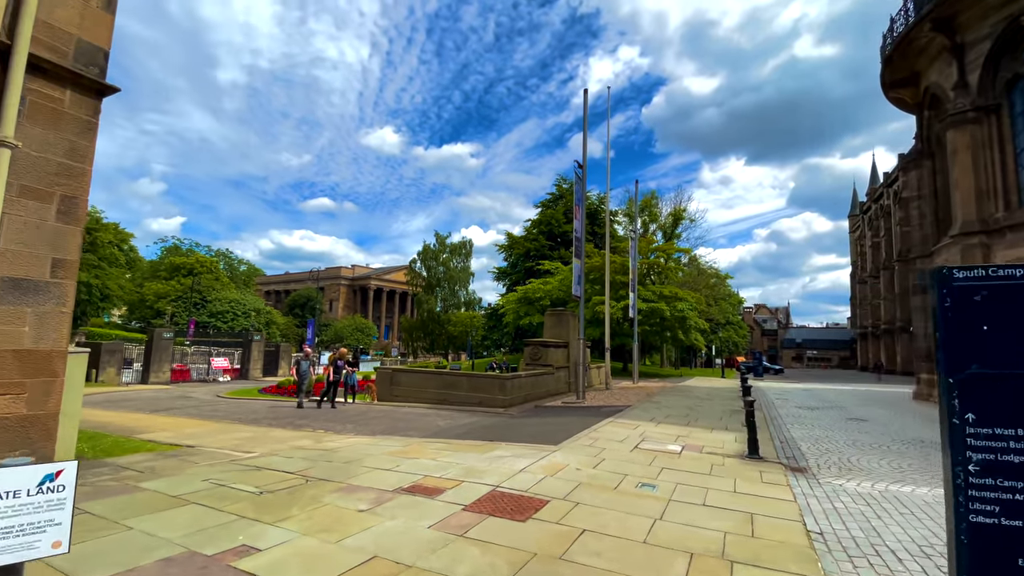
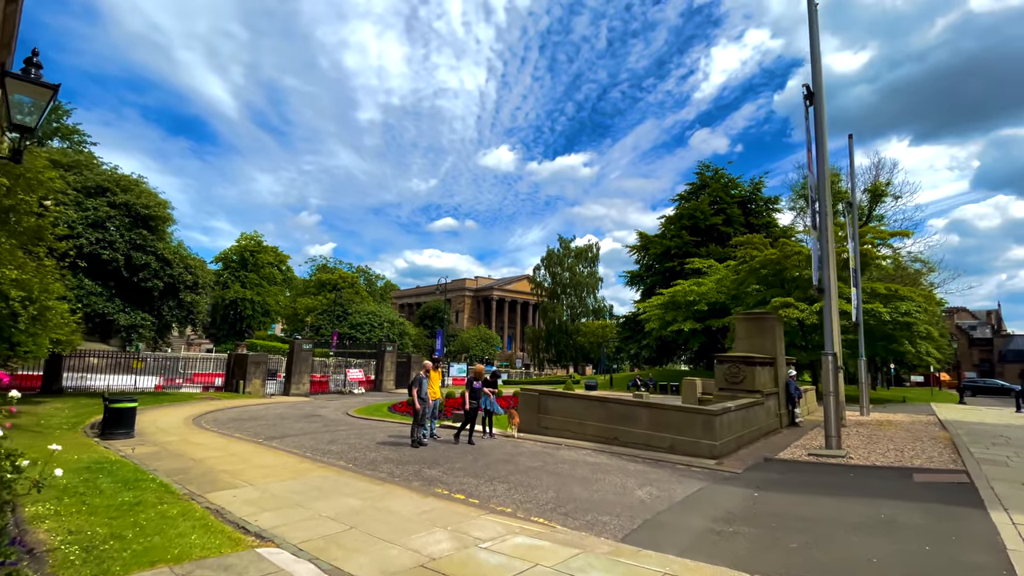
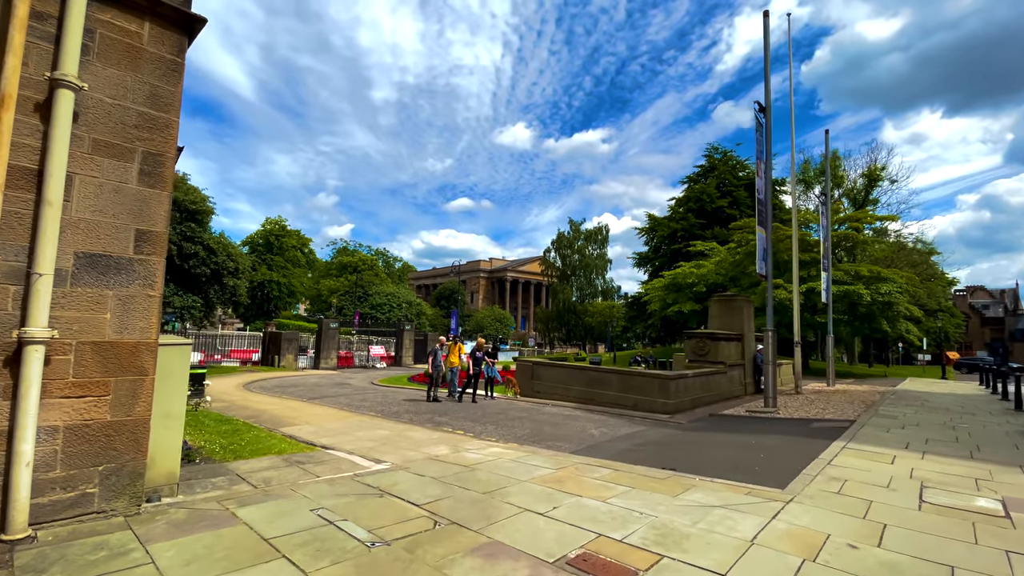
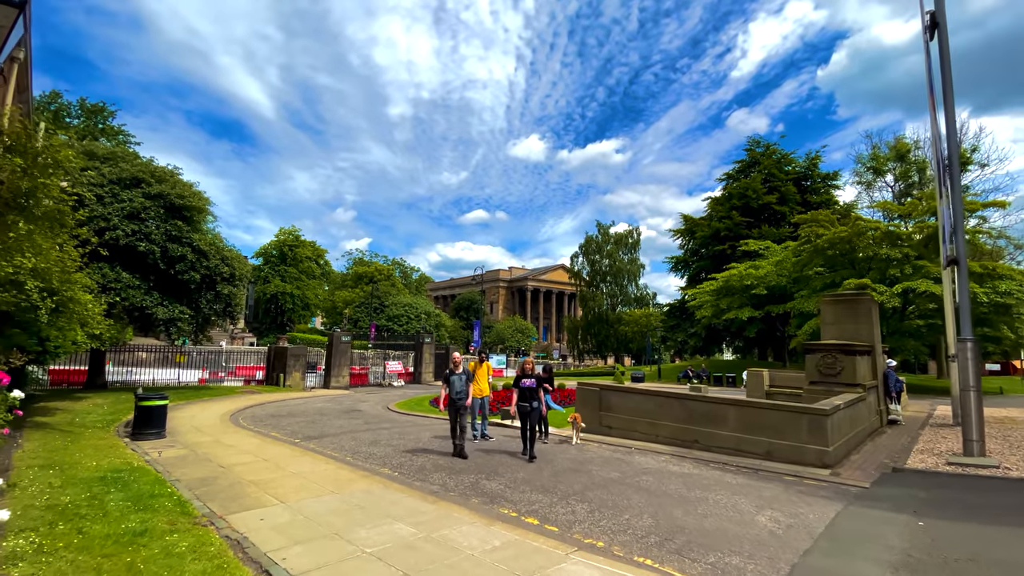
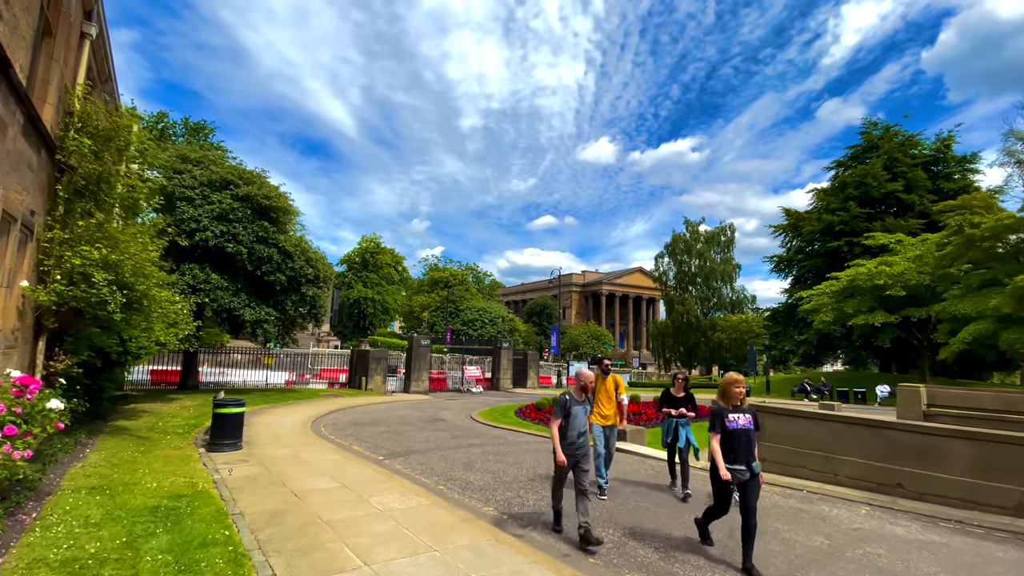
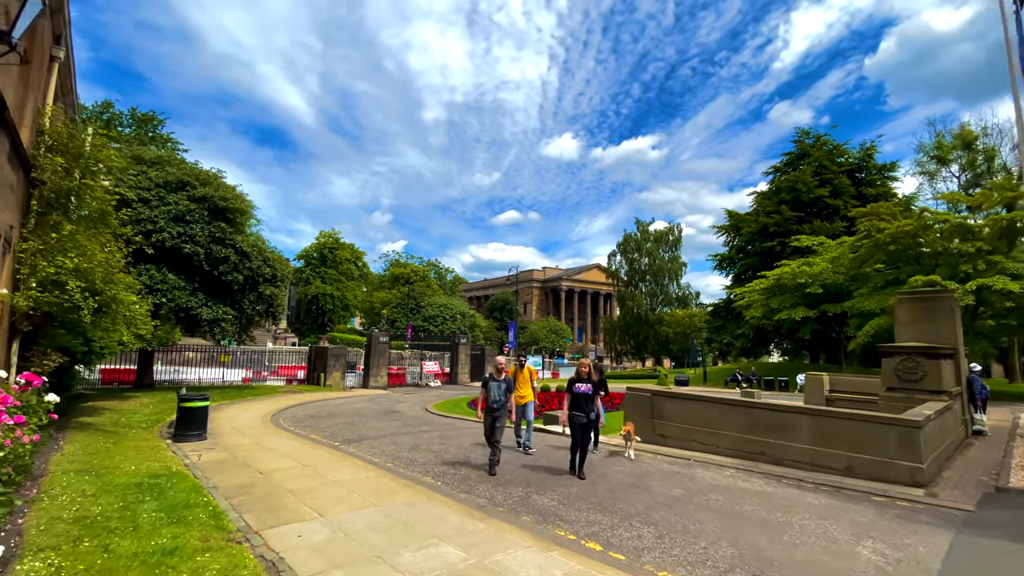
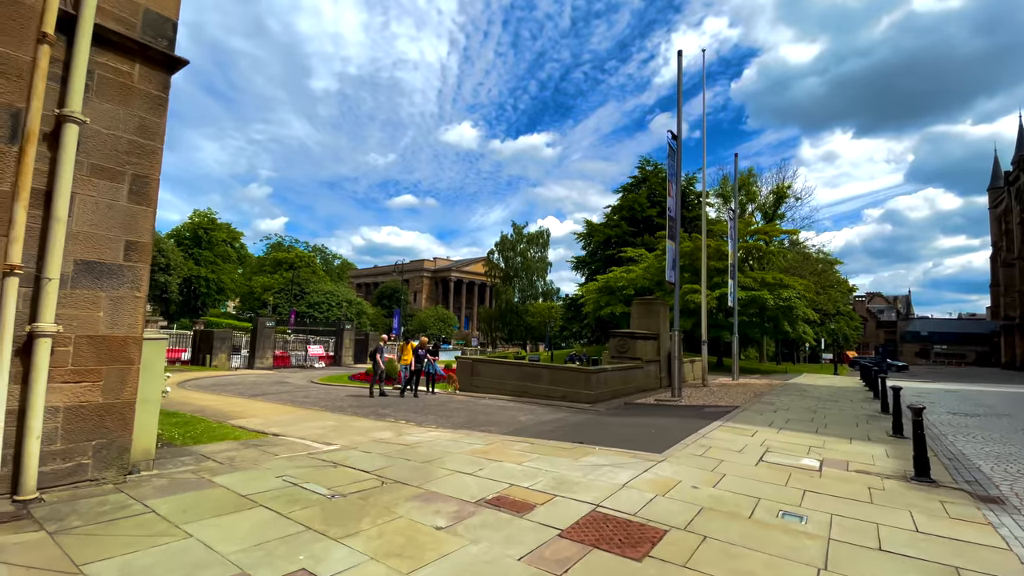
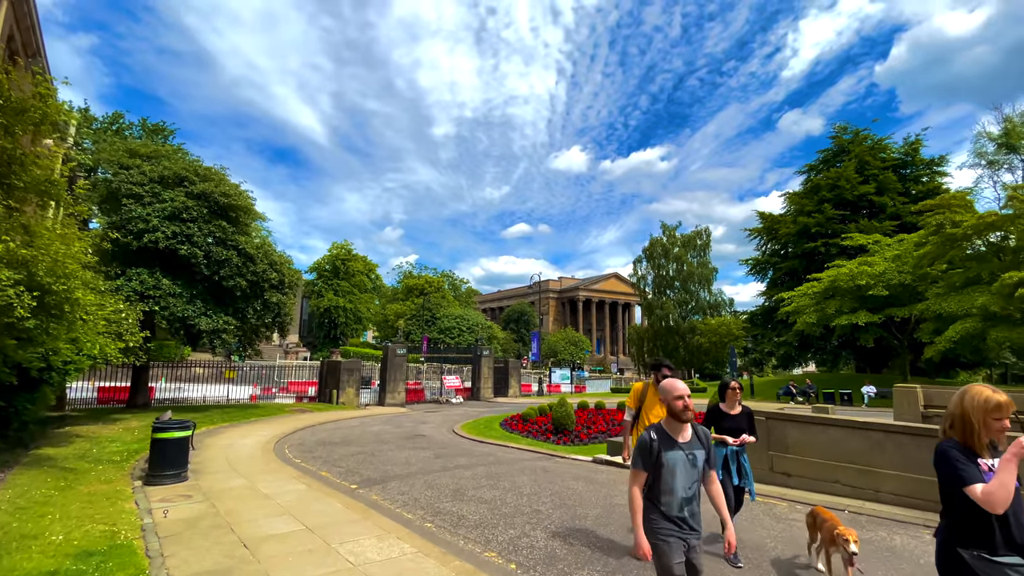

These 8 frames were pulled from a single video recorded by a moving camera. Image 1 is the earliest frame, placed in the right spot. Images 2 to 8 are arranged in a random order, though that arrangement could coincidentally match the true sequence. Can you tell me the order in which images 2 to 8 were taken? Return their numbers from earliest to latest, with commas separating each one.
7, 3, 2, 4, 6, 5, 8
